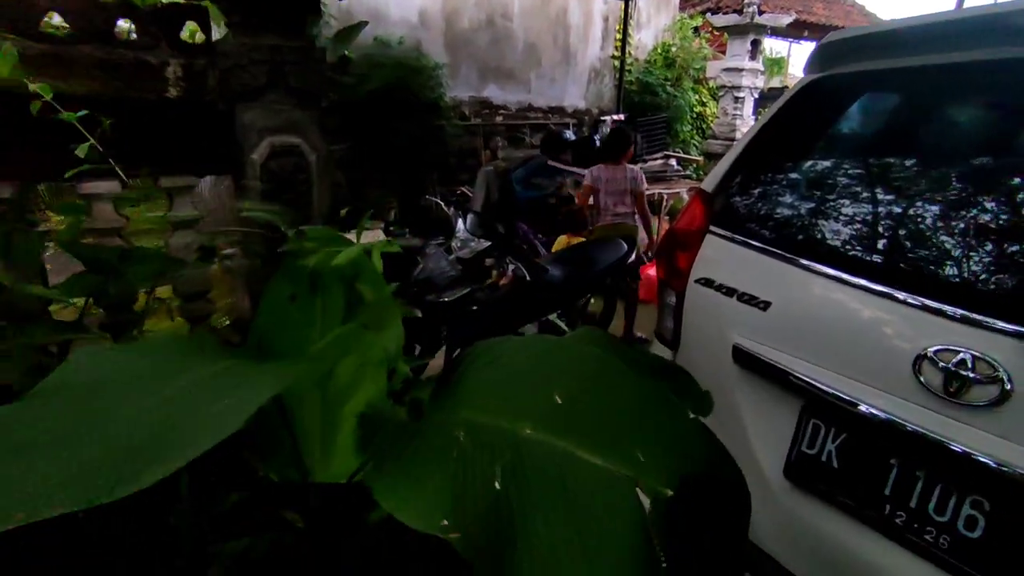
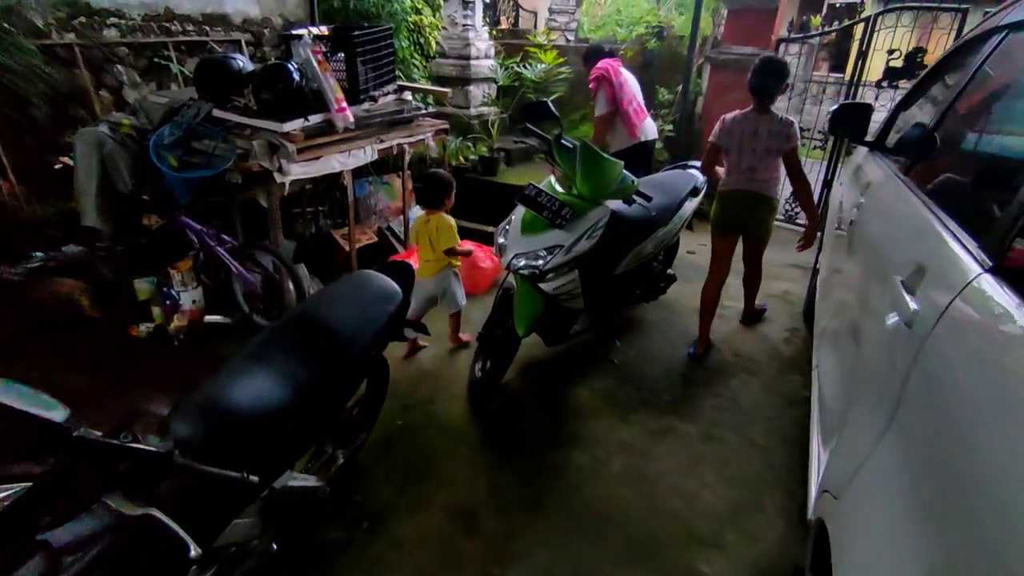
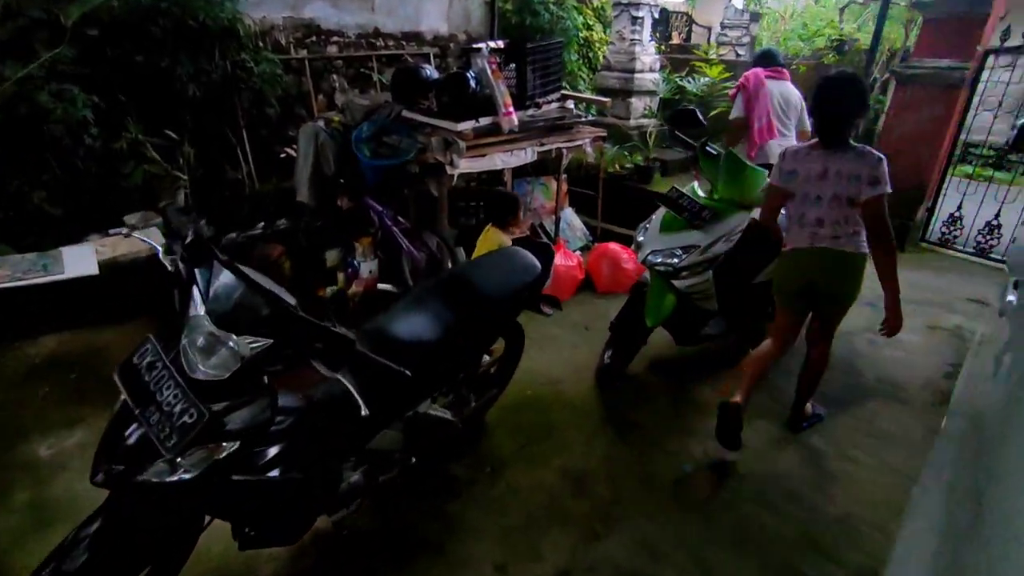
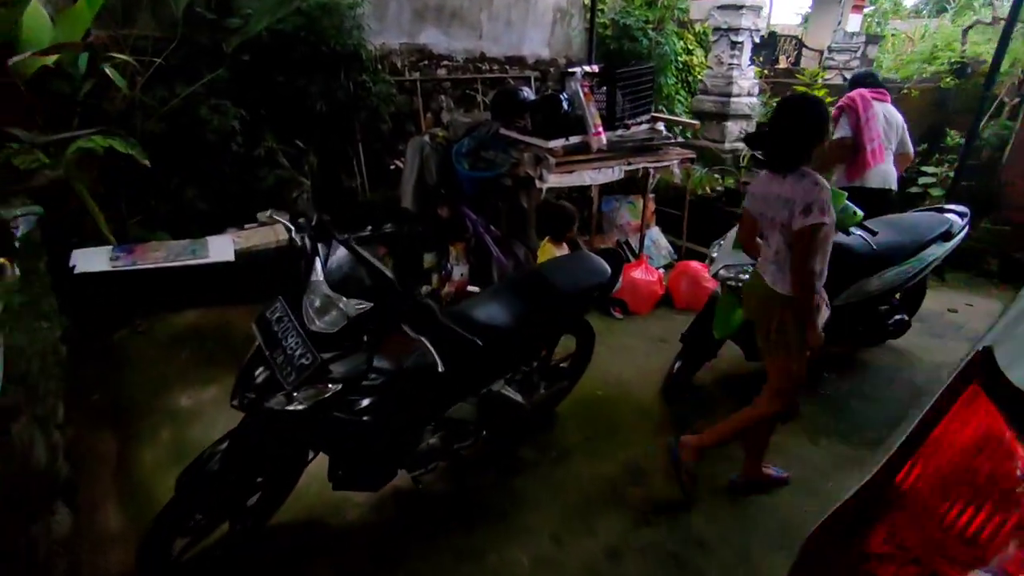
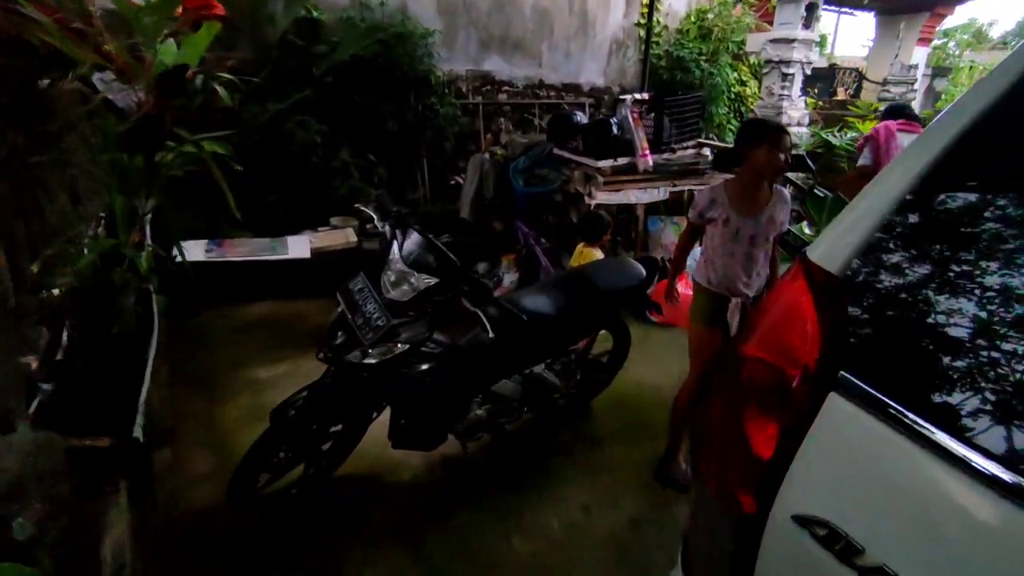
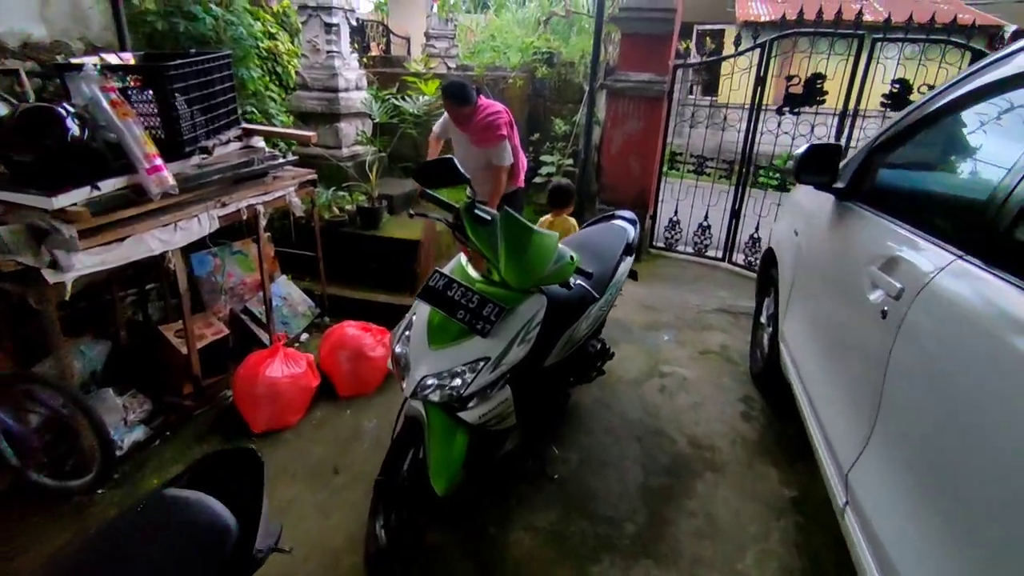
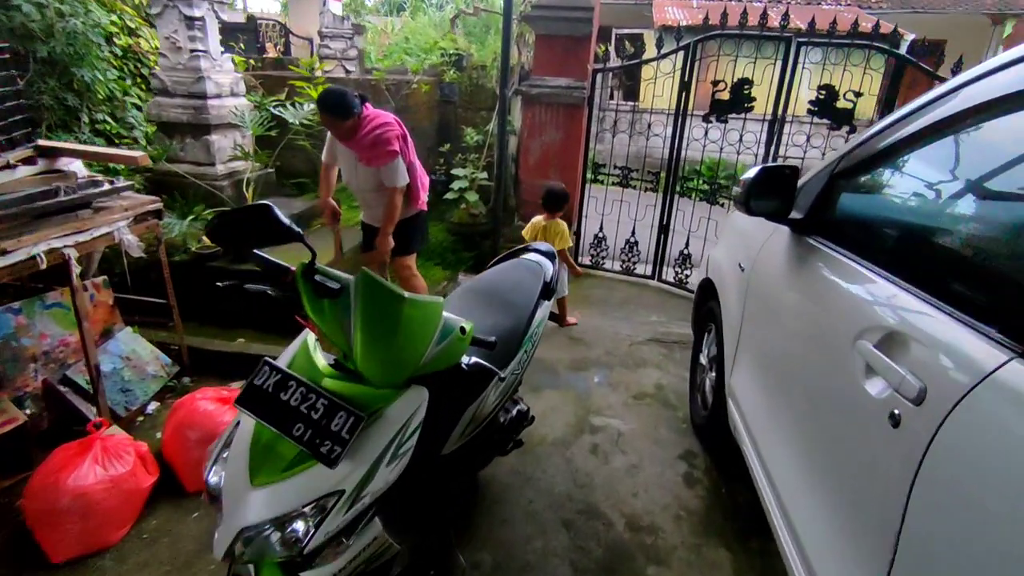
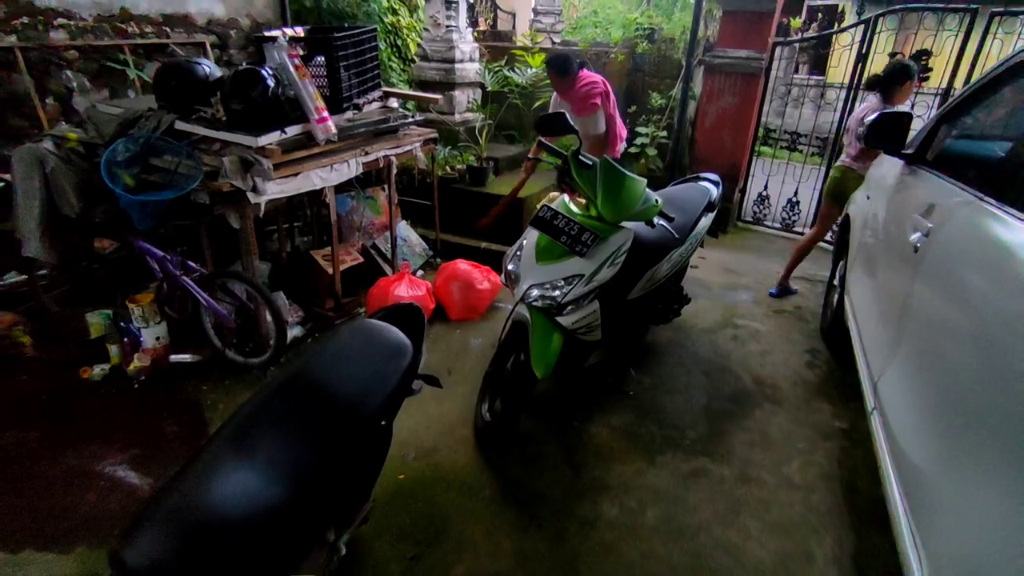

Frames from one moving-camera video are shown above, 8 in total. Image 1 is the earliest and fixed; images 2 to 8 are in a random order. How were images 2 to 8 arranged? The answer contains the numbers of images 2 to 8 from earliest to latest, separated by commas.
5, 4, 3, 2, 8, 6, 7
